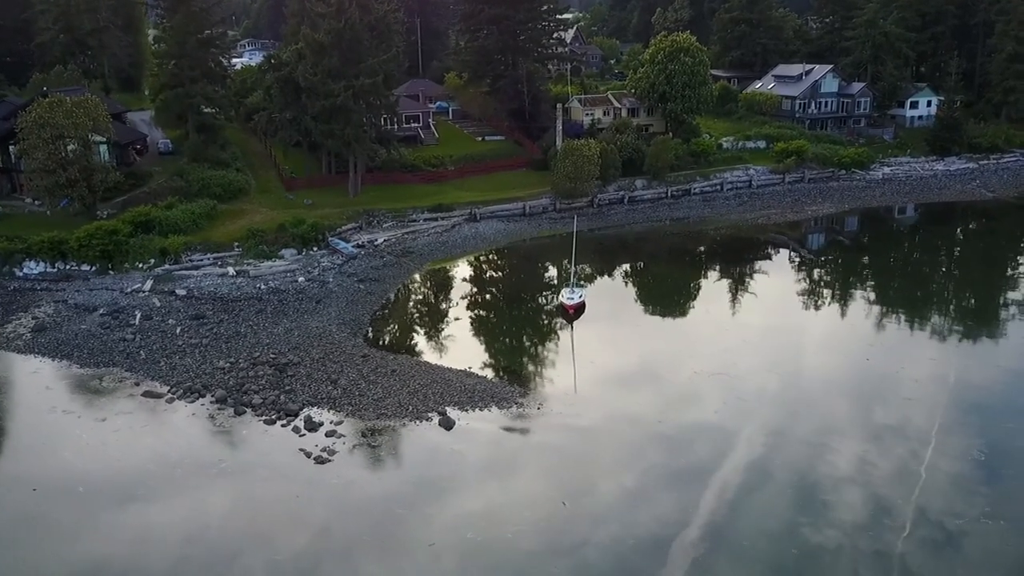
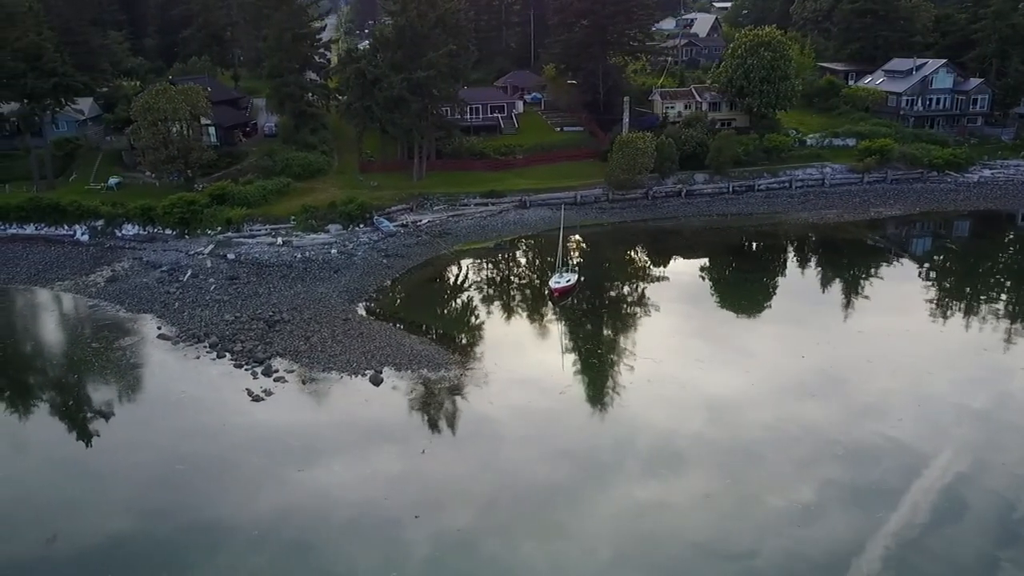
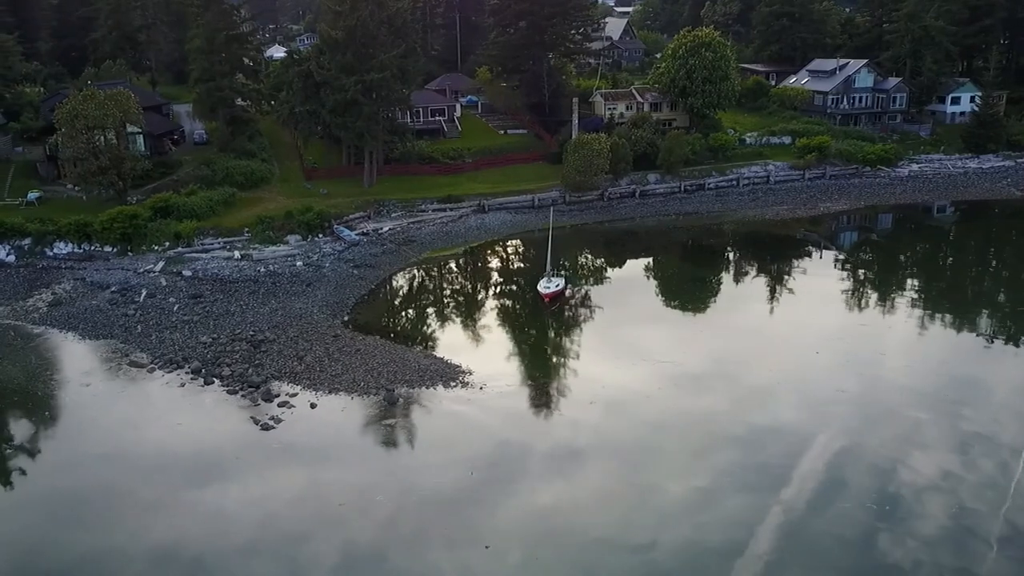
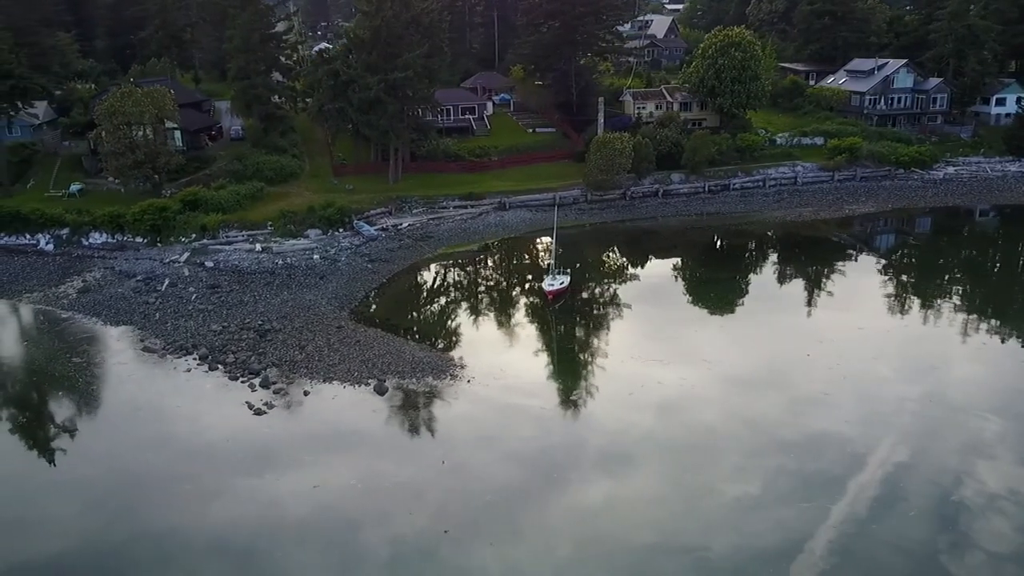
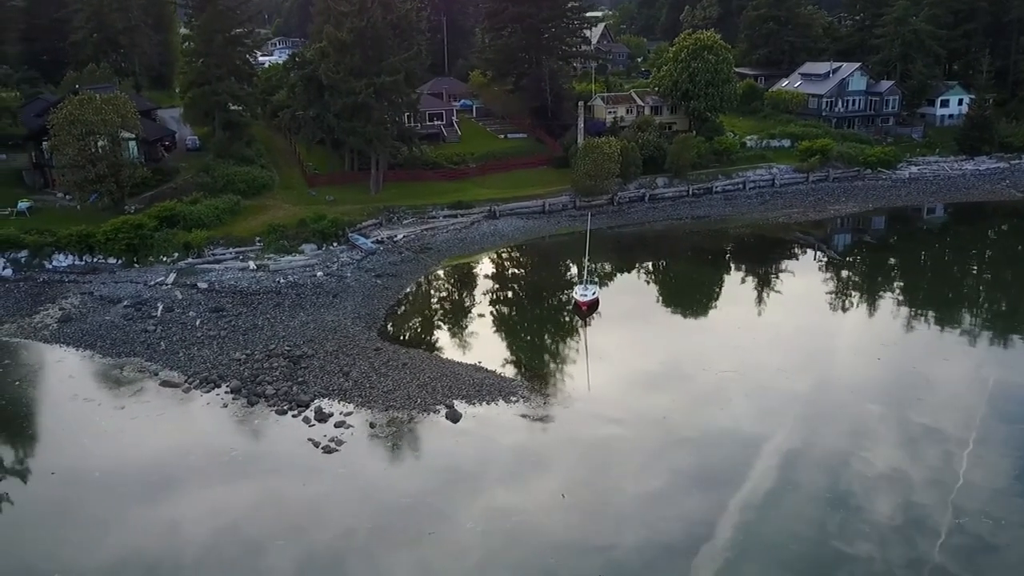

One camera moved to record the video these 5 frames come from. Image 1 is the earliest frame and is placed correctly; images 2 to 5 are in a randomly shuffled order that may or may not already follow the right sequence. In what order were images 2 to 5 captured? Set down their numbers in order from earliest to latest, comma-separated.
5, 3, 4, 2
